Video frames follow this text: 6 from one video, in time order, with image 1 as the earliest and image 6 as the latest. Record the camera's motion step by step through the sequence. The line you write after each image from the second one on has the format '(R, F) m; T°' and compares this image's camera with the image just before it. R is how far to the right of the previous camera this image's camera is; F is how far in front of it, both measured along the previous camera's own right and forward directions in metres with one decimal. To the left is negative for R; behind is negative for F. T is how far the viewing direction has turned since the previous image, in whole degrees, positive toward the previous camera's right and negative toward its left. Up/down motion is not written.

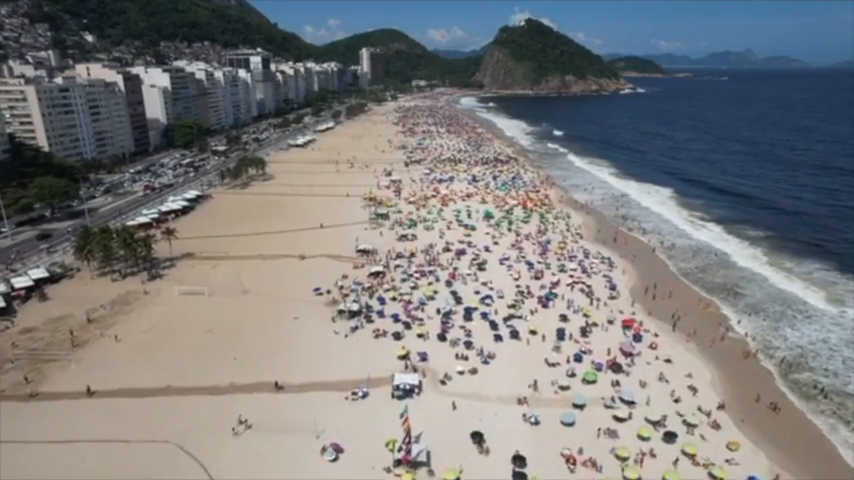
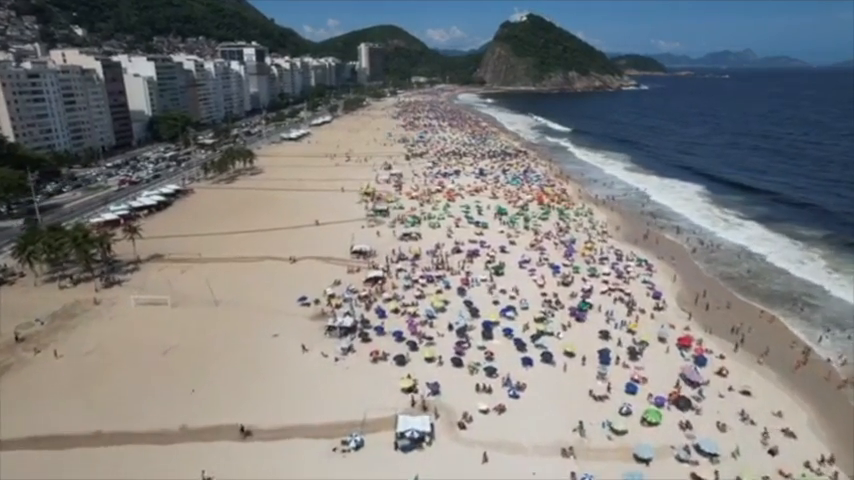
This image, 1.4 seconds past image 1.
(-0.5, +6.6) m; 0°
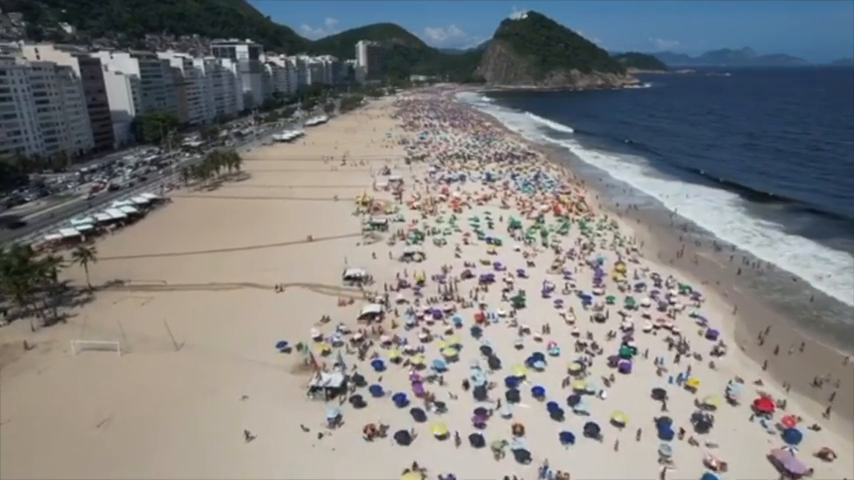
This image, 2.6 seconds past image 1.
(-0.4, +5.9) m; 0°
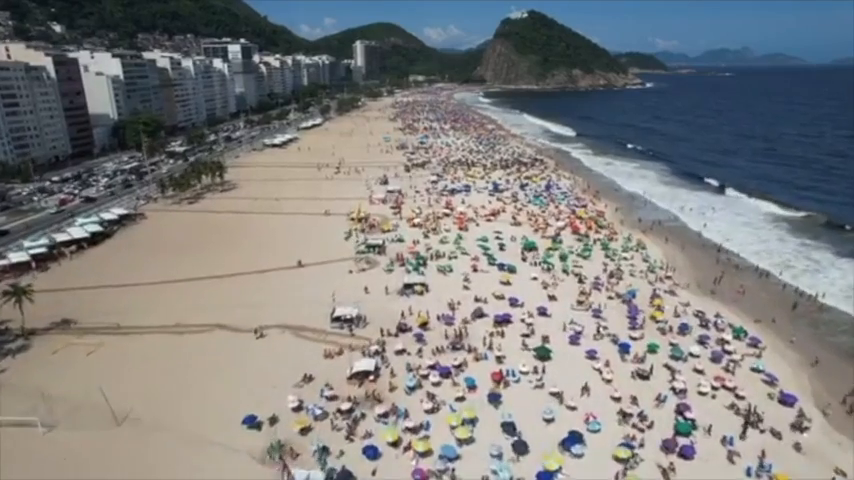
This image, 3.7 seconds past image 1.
(-0.3, +5.5) m; 0°
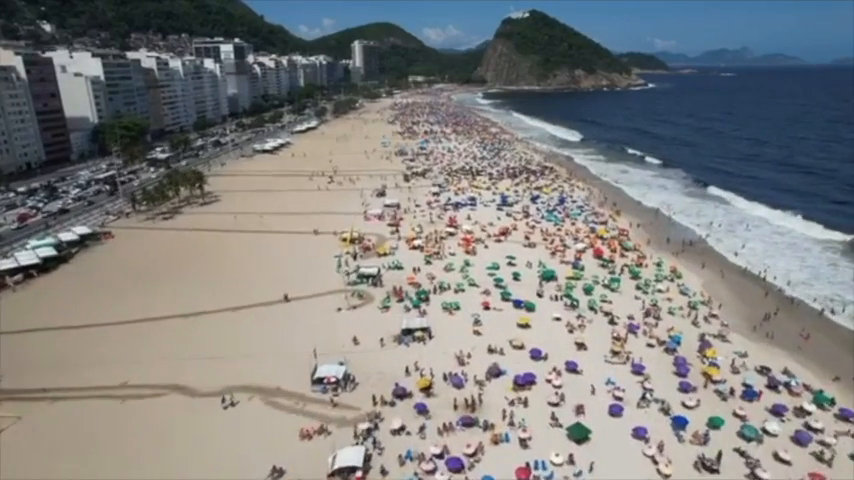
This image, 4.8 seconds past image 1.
(-0.2, +5.5) m; 0°
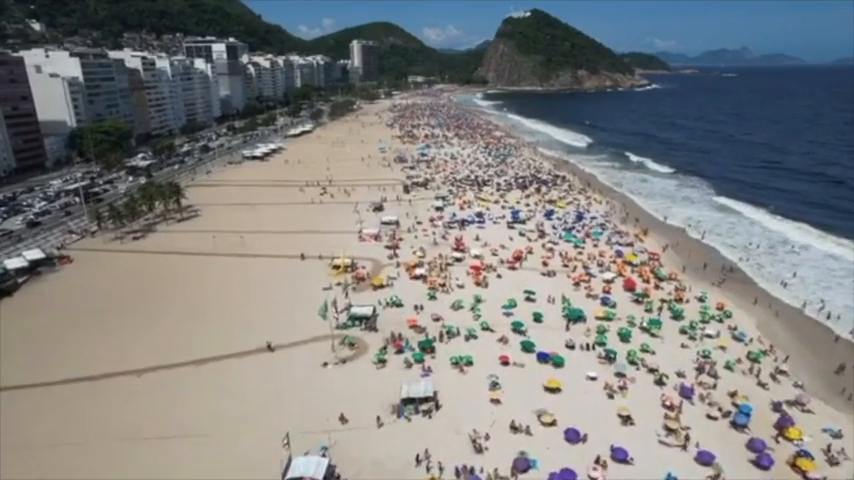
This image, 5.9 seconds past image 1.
(-0.3, +5.6) m; 0°
